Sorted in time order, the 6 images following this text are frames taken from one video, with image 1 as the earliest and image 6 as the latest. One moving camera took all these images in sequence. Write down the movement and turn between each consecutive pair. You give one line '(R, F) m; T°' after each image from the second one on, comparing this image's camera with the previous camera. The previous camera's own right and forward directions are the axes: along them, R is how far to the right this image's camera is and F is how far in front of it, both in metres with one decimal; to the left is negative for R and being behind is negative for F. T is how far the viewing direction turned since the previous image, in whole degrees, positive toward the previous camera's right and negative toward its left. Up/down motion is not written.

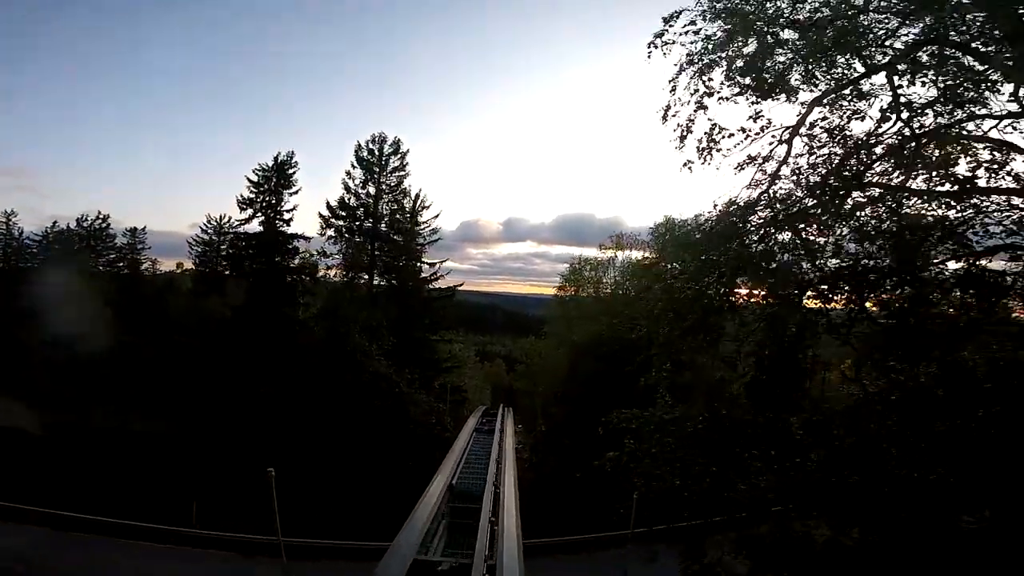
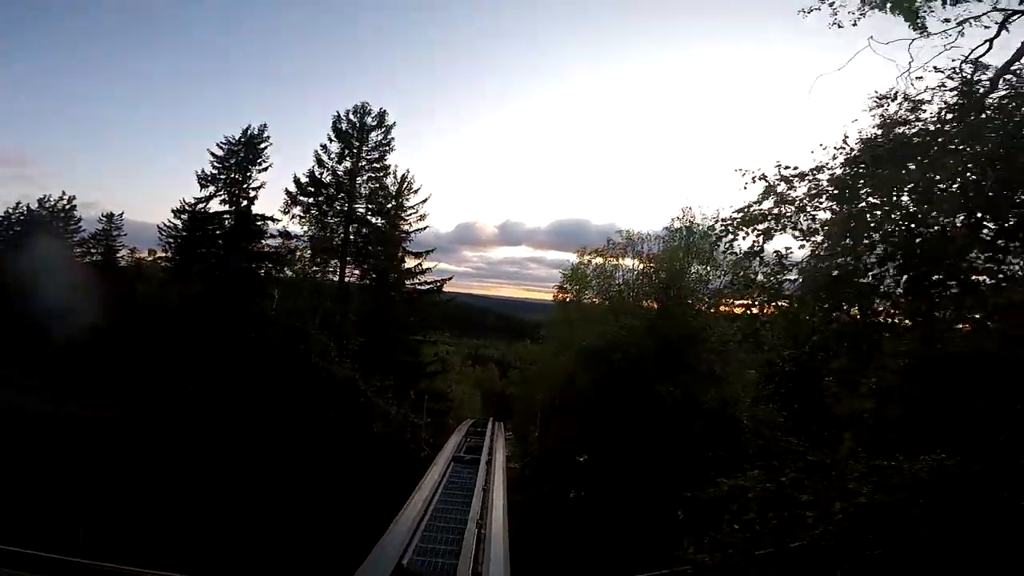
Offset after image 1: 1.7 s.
(0.0, +3.2) m; +1°
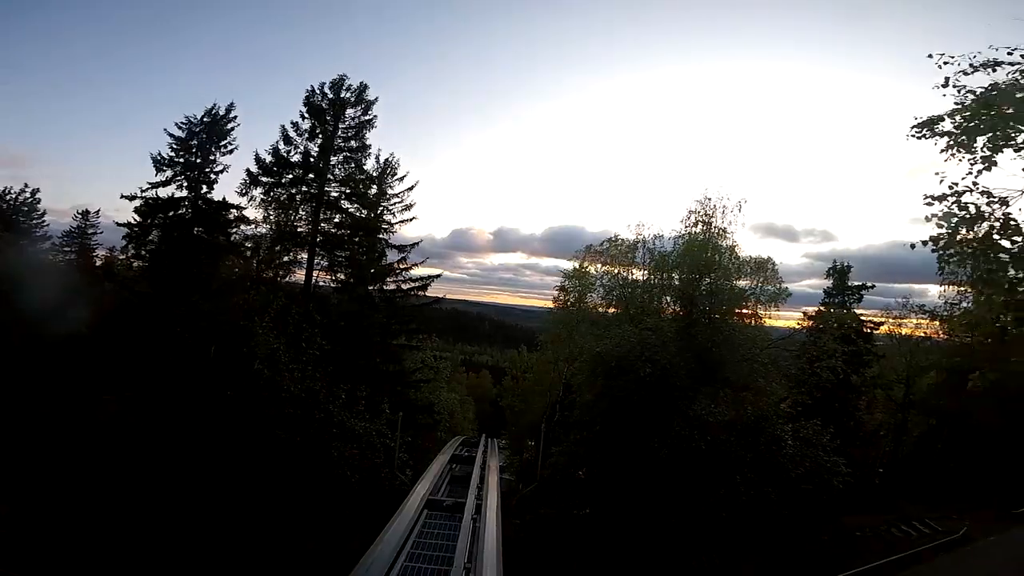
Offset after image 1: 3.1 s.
(0.0, +2.8) m; +1°
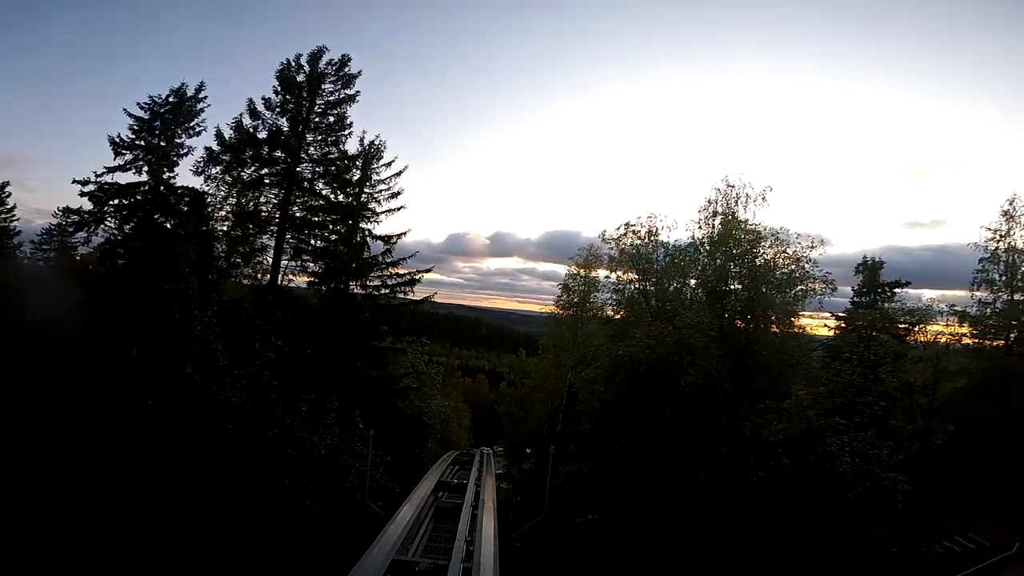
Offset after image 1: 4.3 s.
(-0.1, +2.2) m; 0°
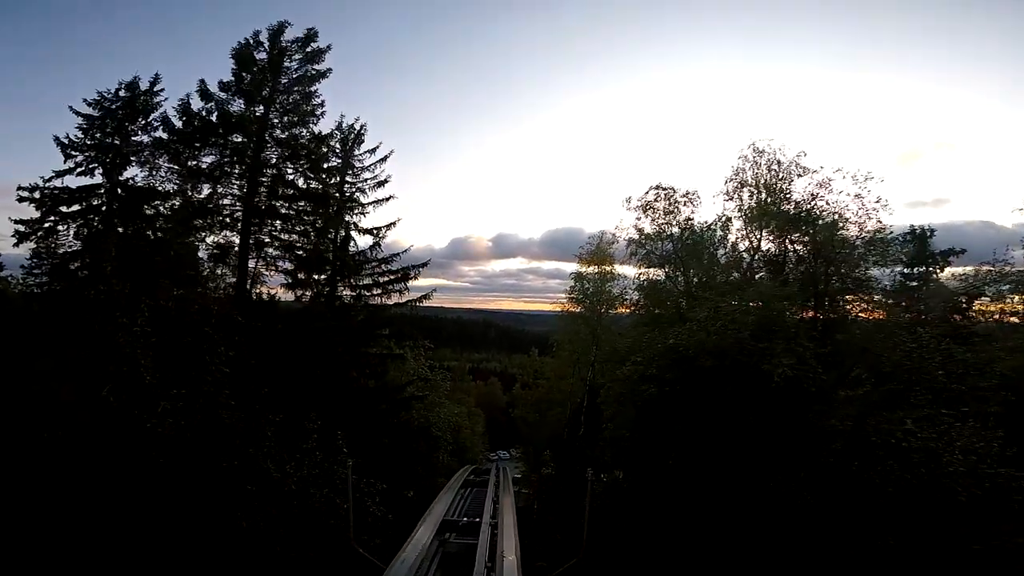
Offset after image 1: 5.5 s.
(-0.1, +2.2) m; -1°
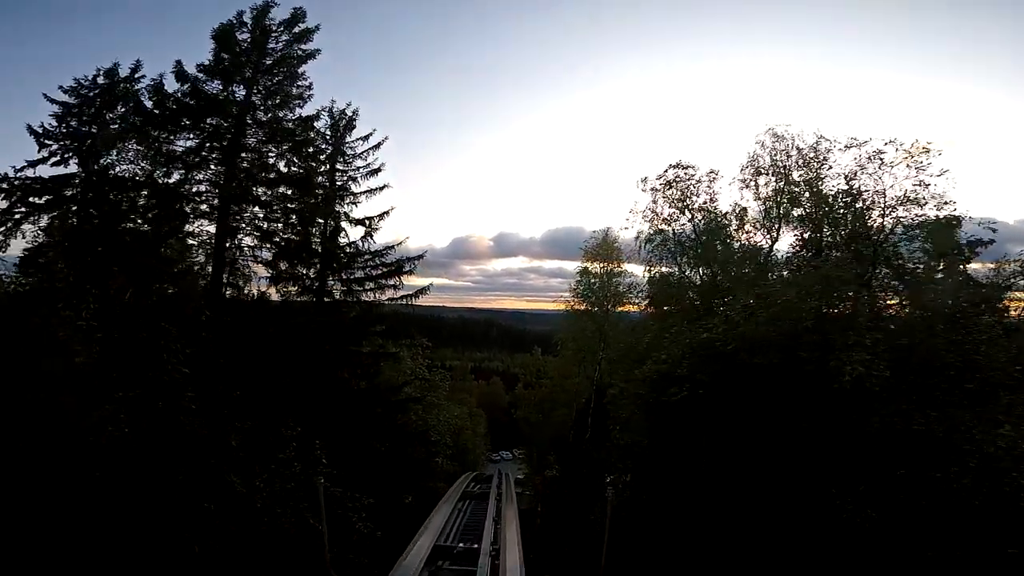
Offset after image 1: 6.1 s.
(0.0, +1.1) m; 0°
